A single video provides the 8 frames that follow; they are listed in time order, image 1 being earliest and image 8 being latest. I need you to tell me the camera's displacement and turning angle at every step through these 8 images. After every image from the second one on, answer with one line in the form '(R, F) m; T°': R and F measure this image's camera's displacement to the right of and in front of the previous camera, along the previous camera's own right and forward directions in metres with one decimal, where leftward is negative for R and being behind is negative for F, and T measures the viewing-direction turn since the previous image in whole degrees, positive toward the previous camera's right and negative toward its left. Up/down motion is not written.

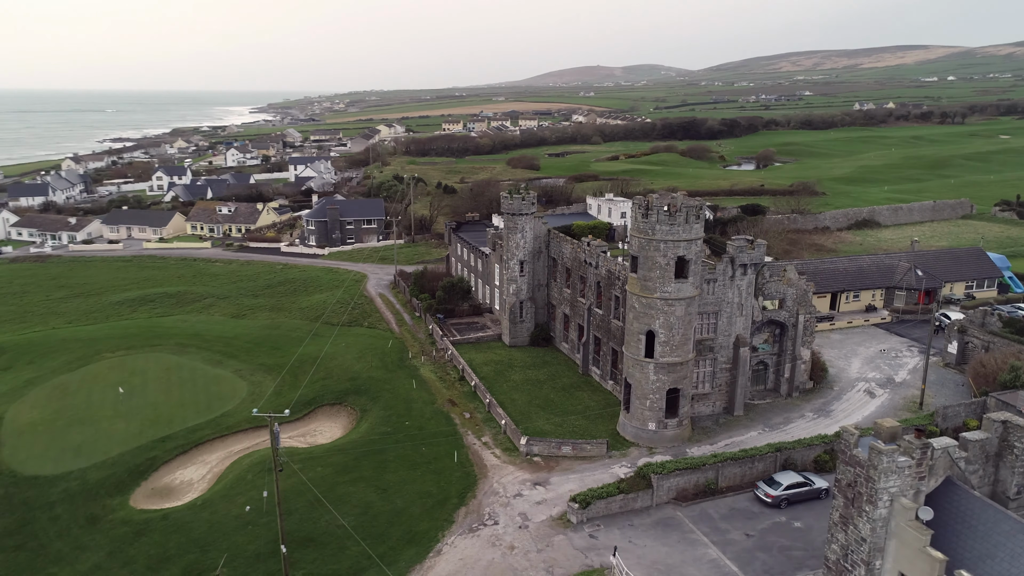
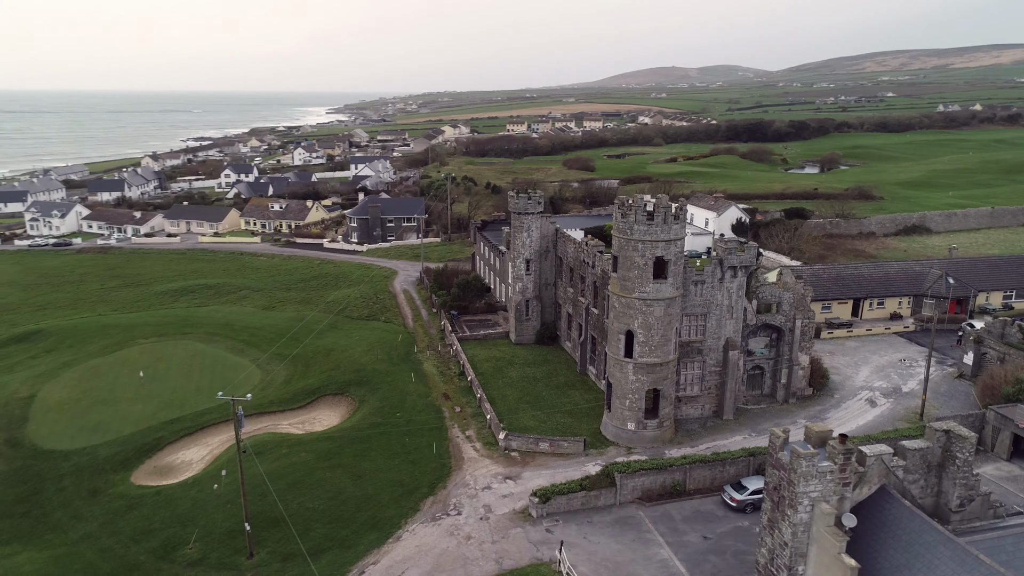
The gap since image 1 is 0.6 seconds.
(+3.7, -0.3) m; -5°
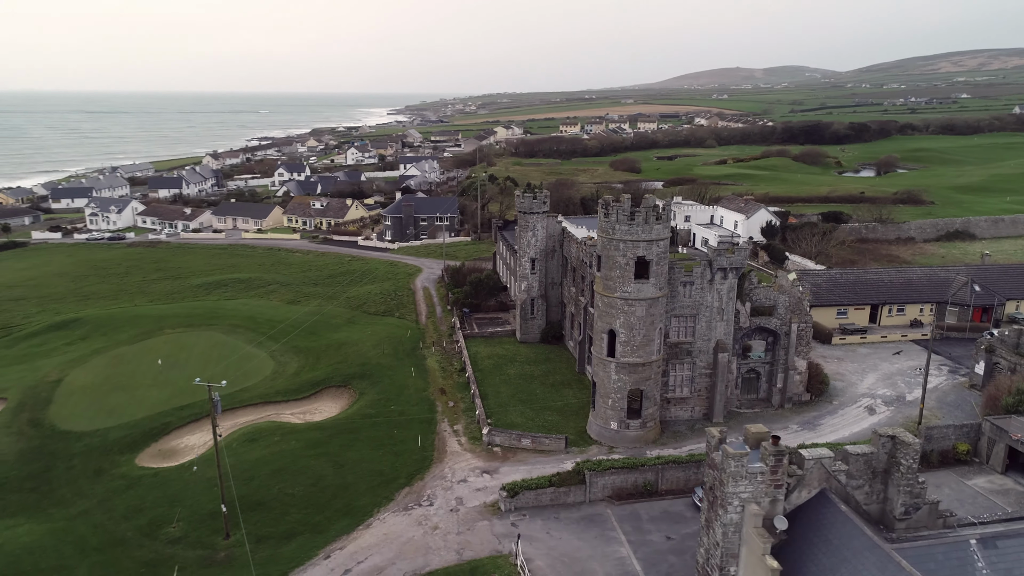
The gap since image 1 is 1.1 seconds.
(+3.1, -0.3) m; -4°
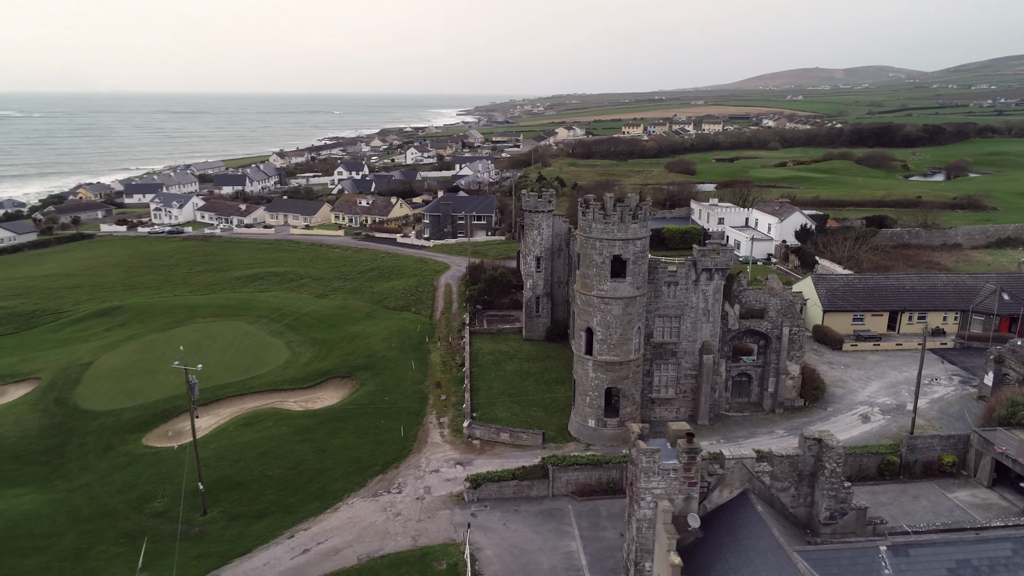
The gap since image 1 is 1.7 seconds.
(+3.7, -0.3) m; -5°
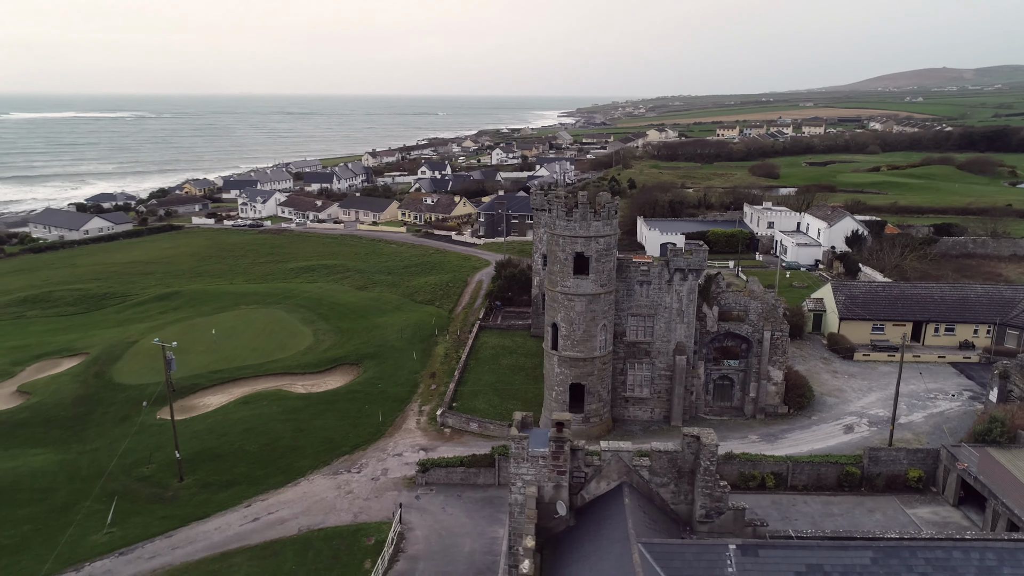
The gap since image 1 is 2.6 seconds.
(+5.6, -0.4) m; -7°
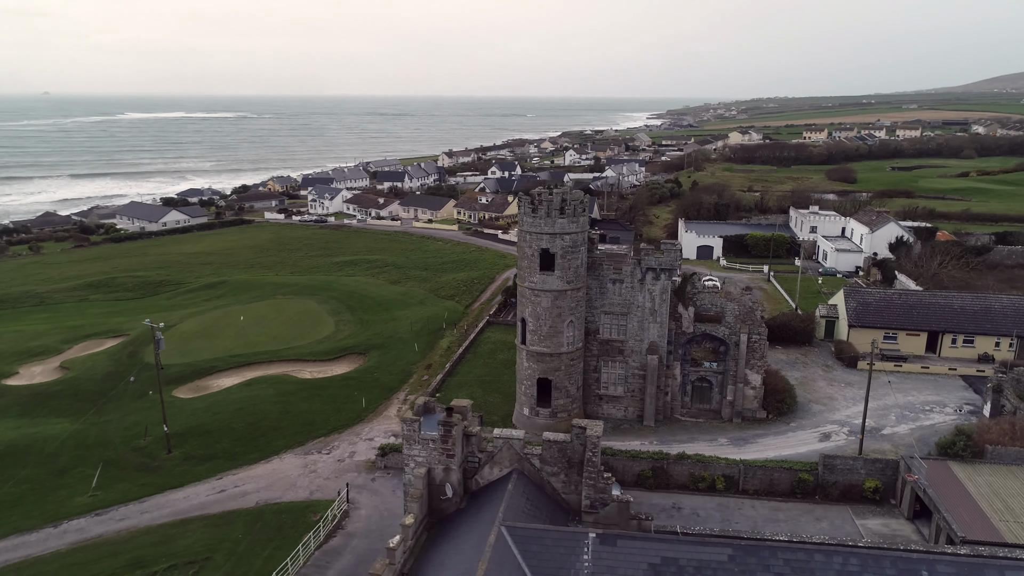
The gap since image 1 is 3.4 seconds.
(+5.0, -0.4) m; -6°
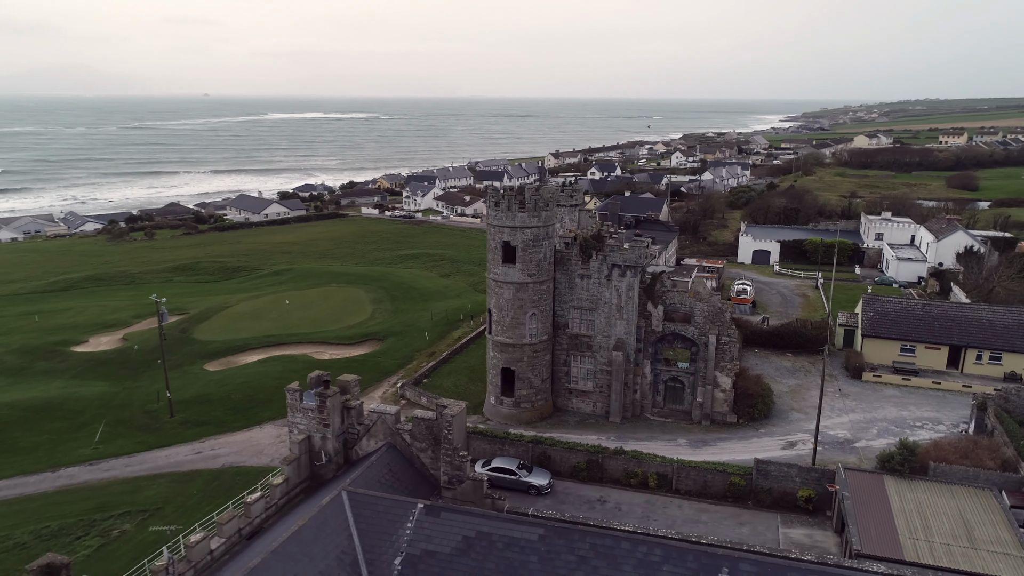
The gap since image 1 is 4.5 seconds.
(+6.9, -0.4) m; -9°
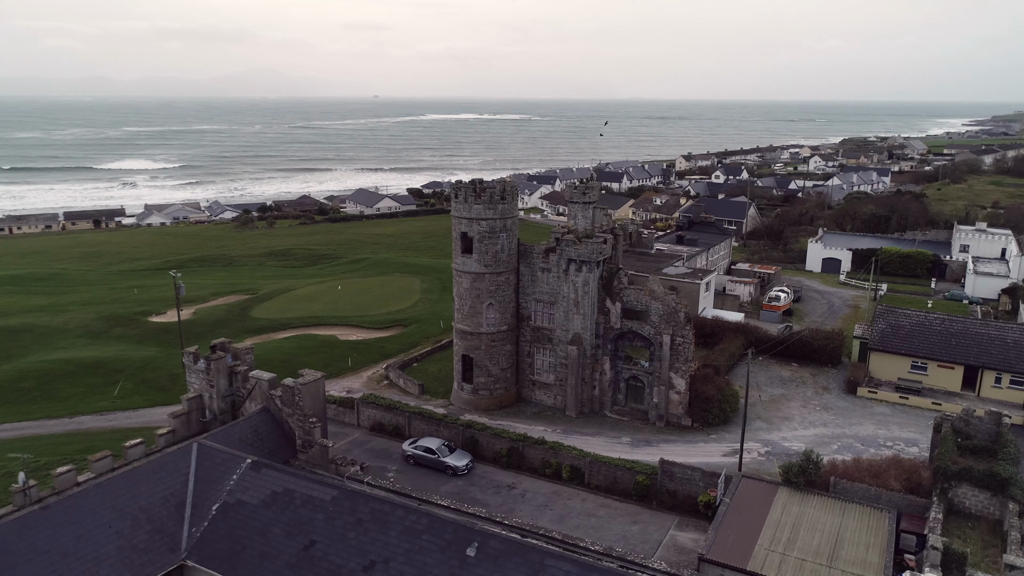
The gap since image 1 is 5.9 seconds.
(+8.5, -0.1) m; -11°
